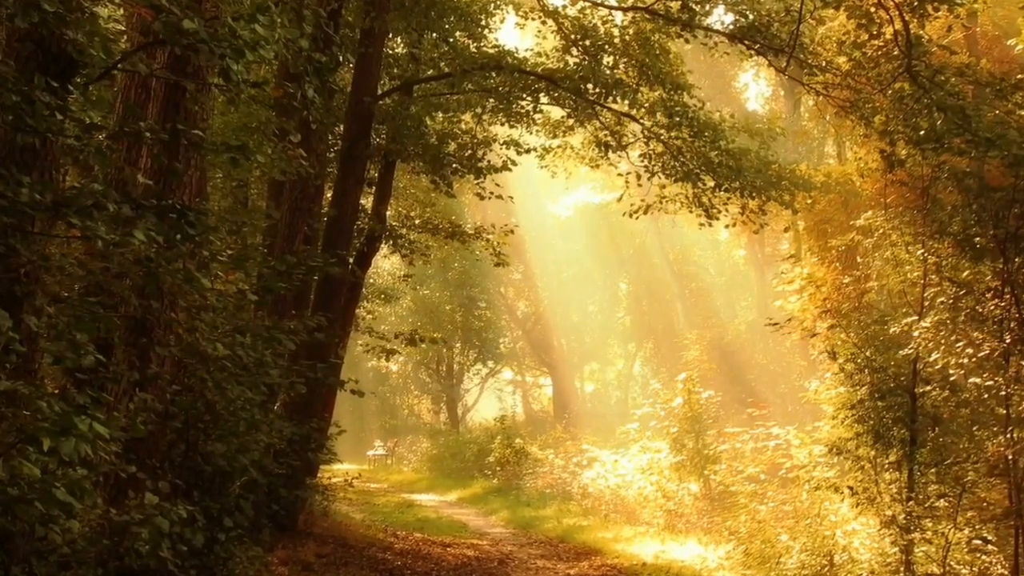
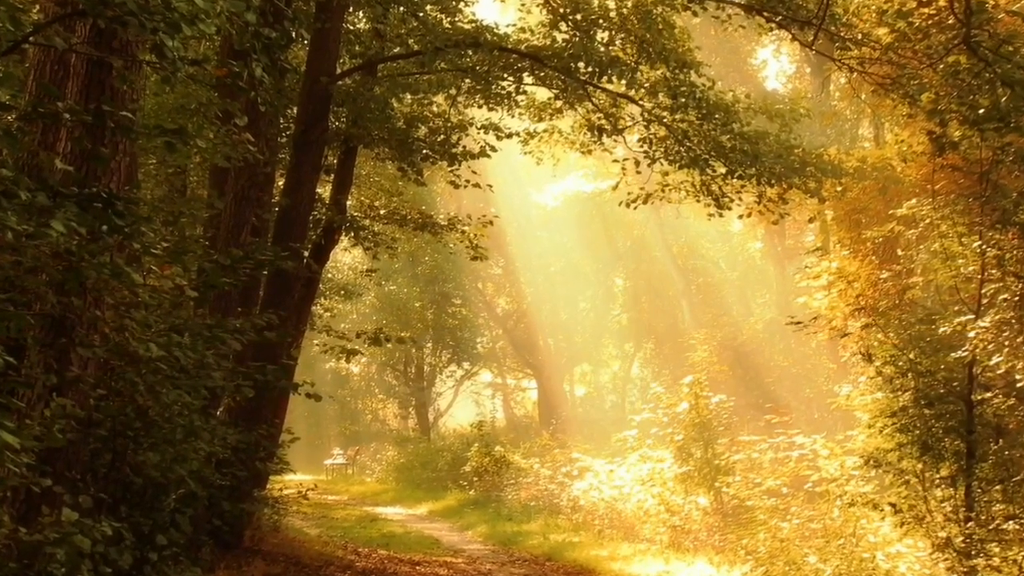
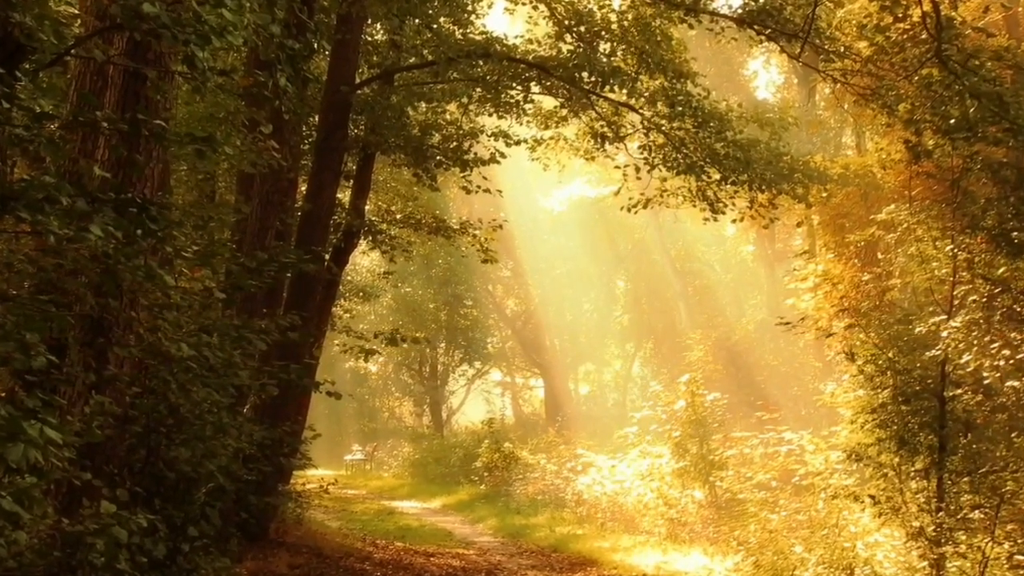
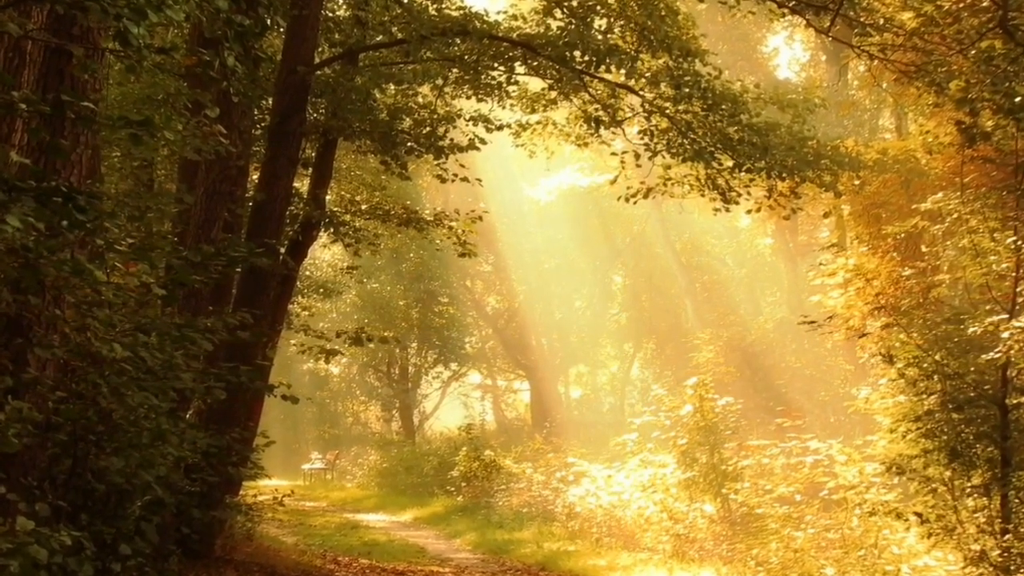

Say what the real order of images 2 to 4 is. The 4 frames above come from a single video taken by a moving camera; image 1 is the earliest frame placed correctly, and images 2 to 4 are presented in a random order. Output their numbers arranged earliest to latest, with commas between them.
3, 2, 4
